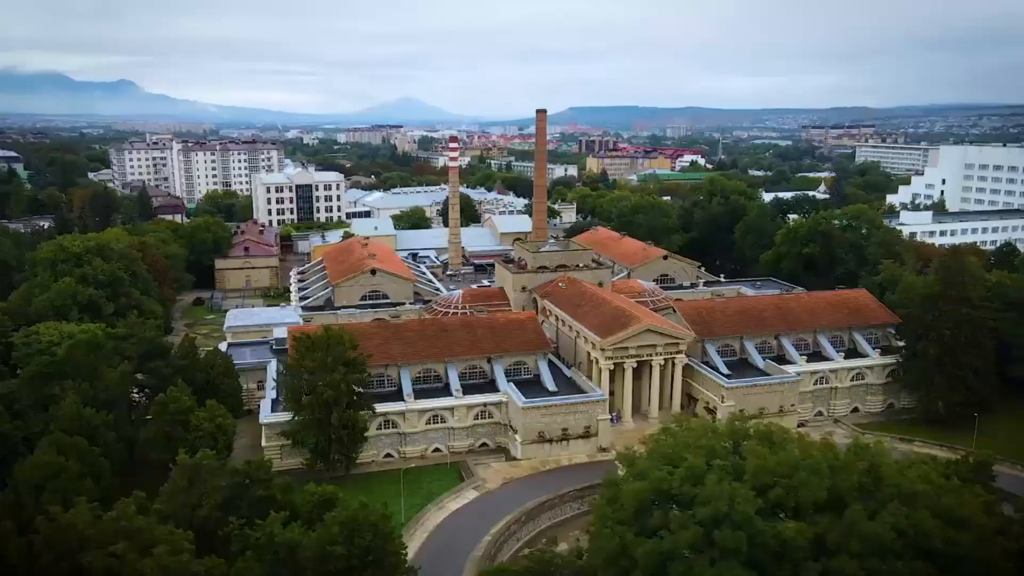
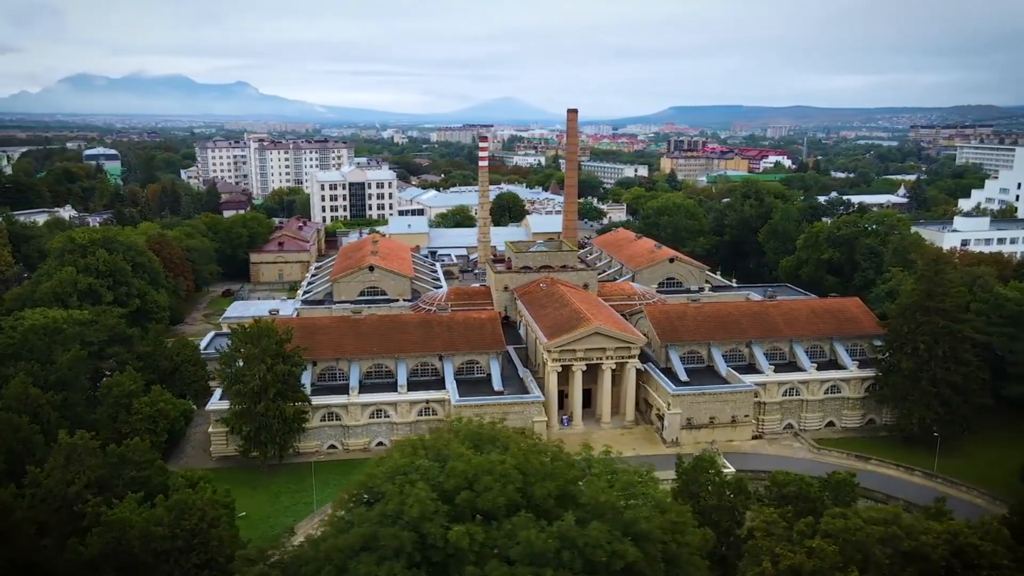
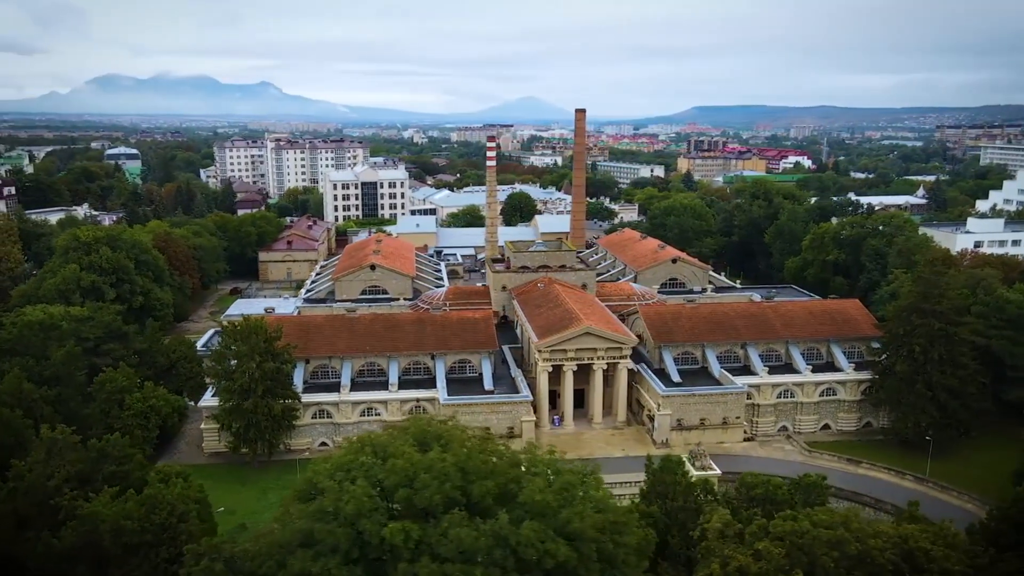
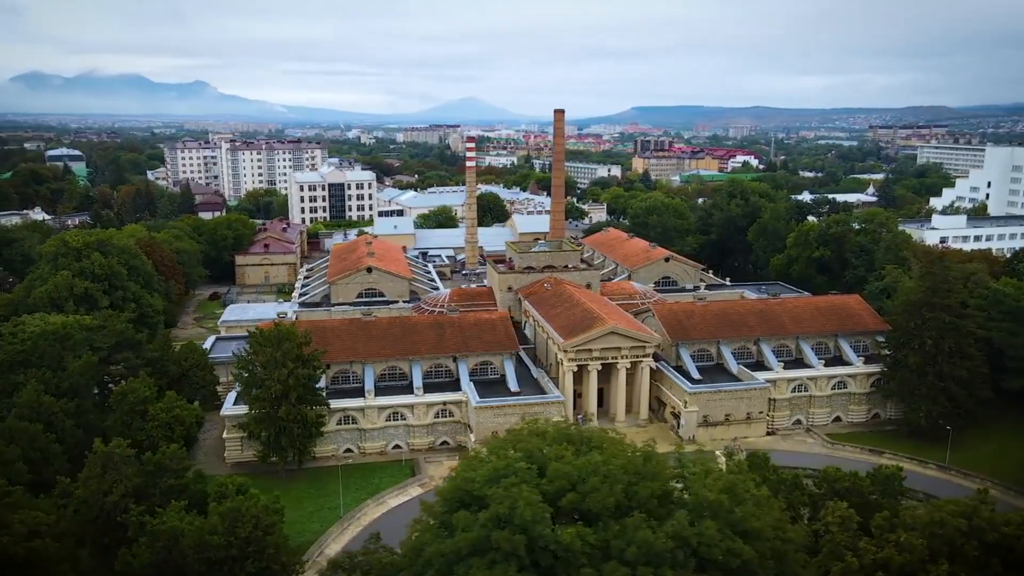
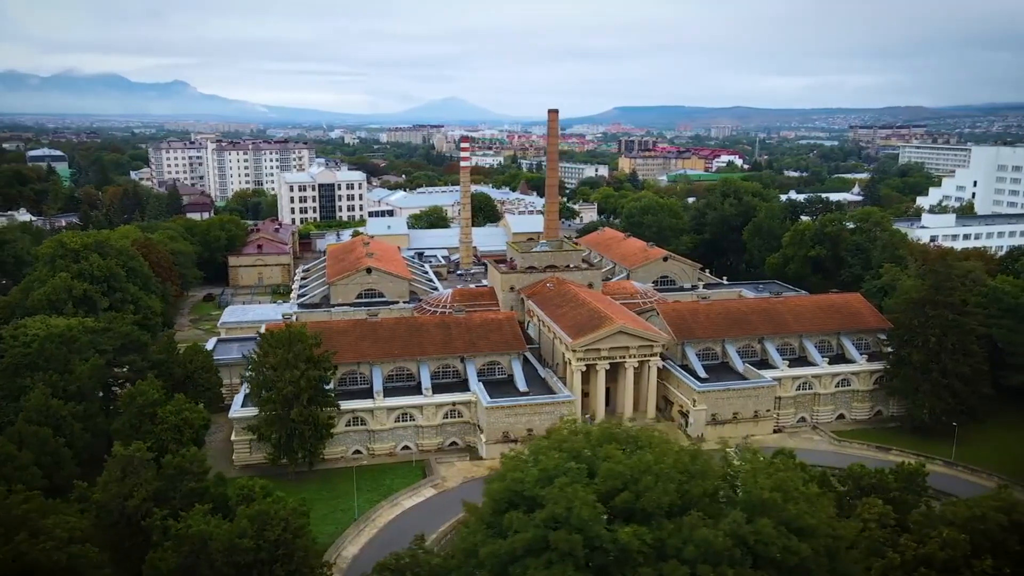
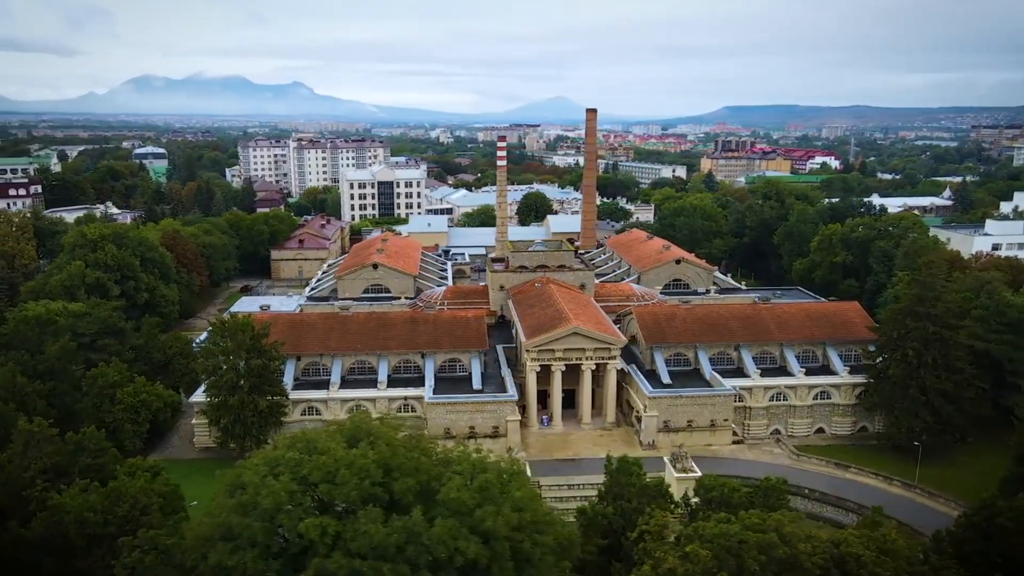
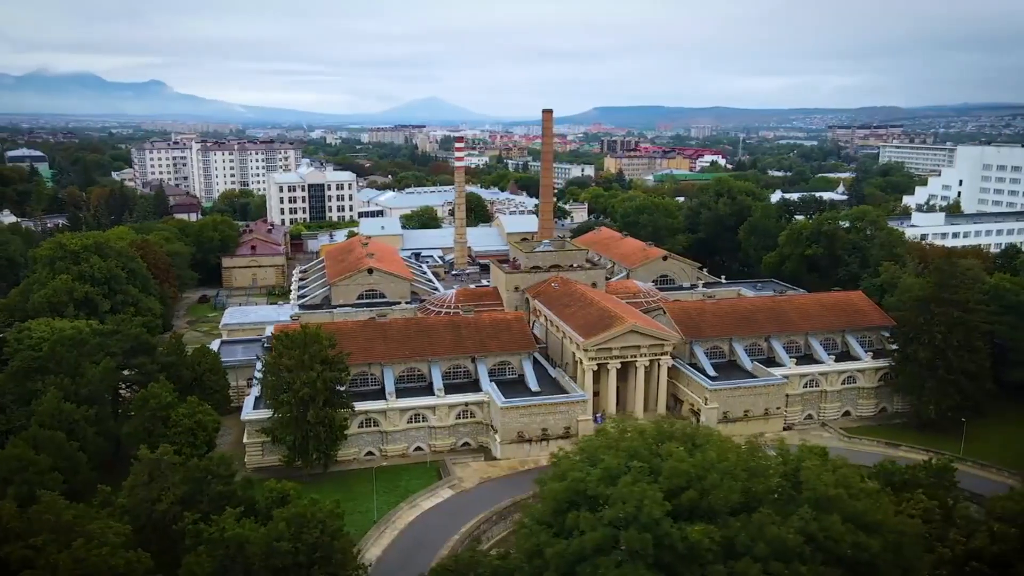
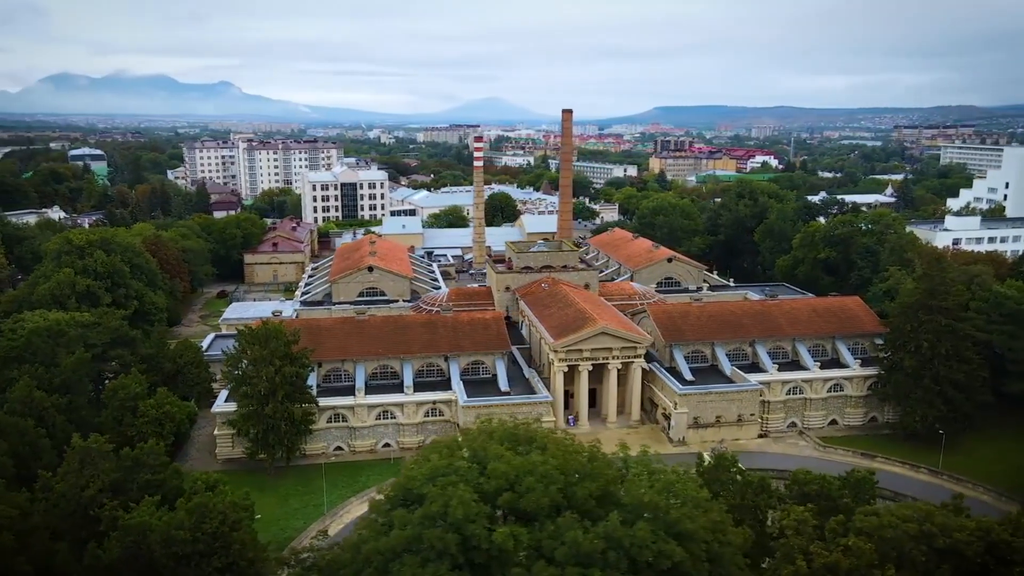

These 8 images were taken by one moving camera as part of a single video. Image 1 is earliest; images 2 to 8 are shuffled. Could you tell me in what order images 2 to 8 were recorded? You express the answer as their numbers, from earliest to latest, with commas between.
7, 5, 4, 8, 2, 3, 6
